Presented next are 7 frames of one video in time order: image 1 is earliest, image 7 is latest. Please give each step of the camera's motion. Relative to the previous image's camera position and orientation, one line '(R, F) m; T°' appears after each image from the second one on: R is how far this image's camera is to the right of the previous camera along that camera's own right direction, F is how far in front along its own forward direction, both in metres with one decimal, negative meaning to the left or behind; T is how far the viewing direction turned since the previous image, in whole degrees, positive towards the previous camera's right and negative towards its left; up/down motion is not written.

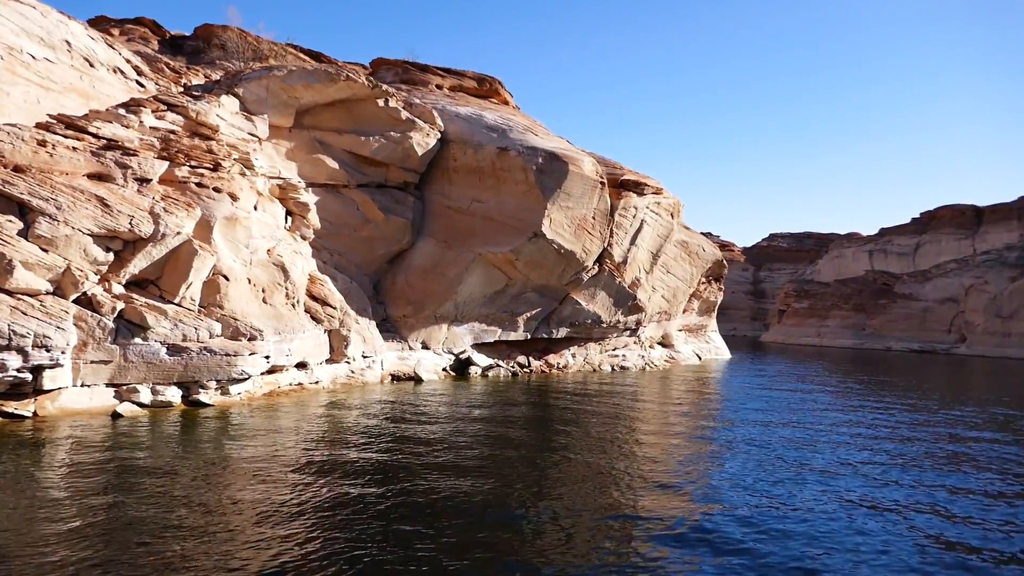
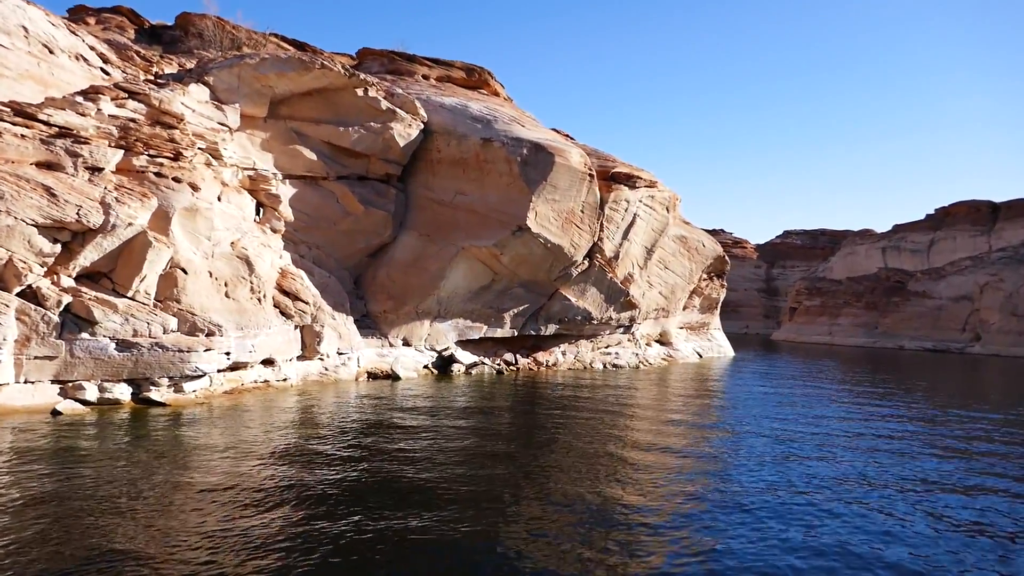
(+1.0, +0.7) m; -1°
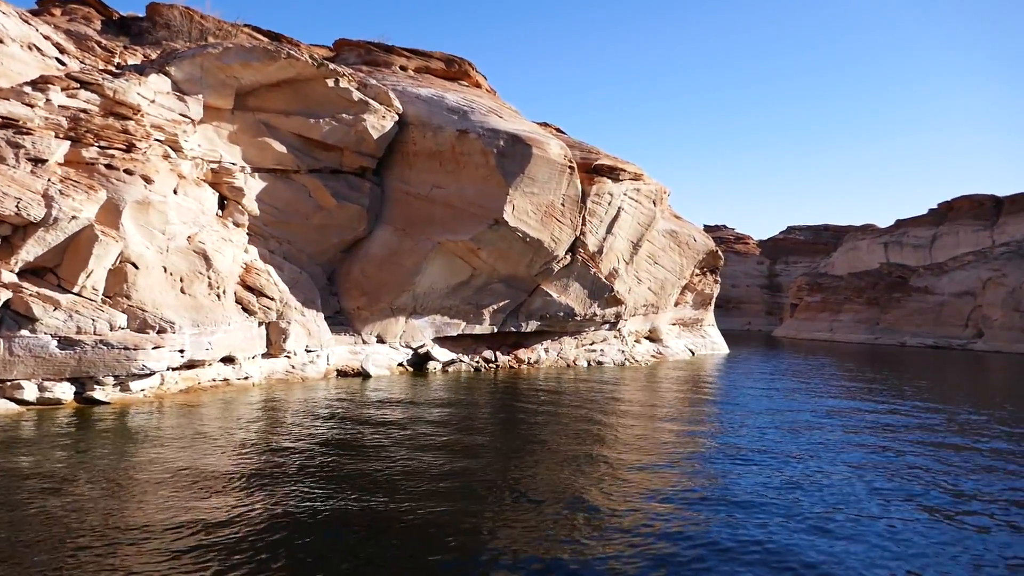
(+0.9, +0.6) m; 0°
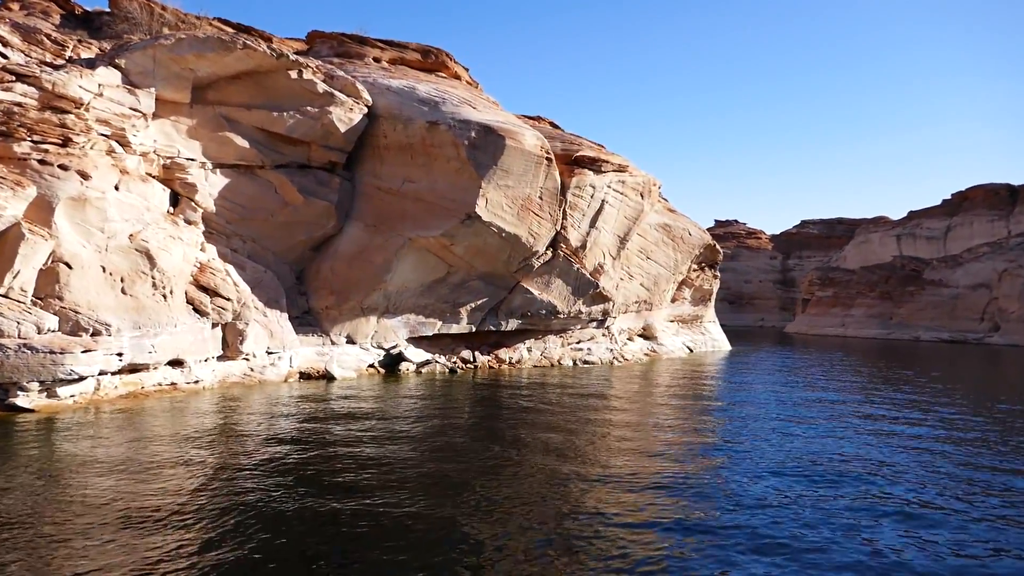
(+1.2, +0.9) m; -1°
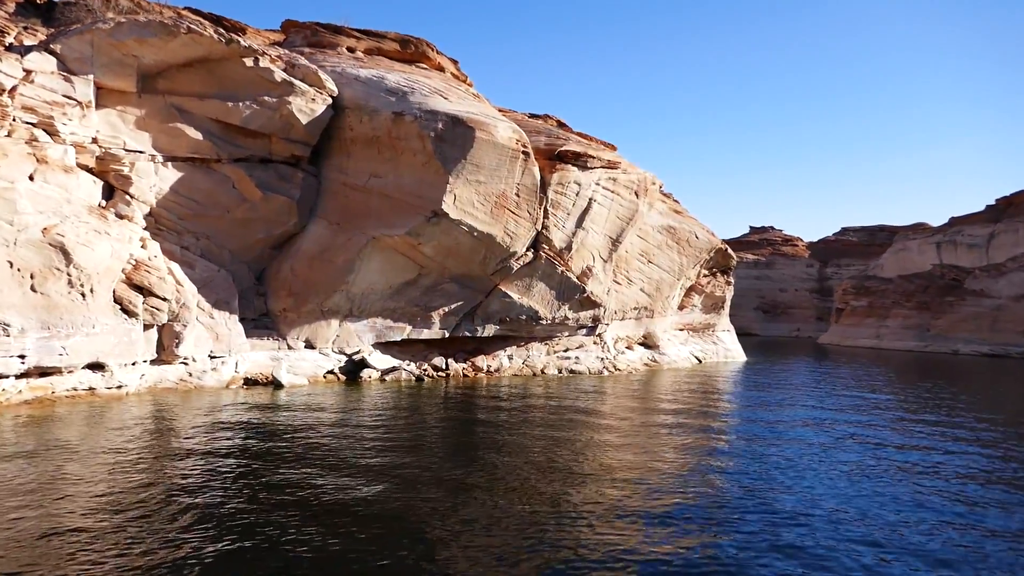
(+1.9, +1.5) m; -3°
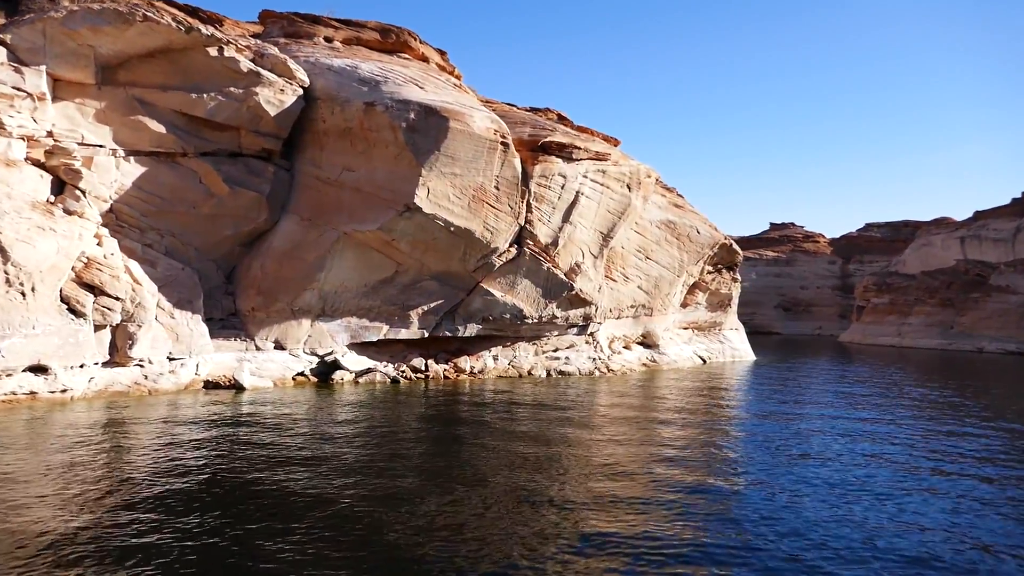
(+1.2, +1.0) m; -2°
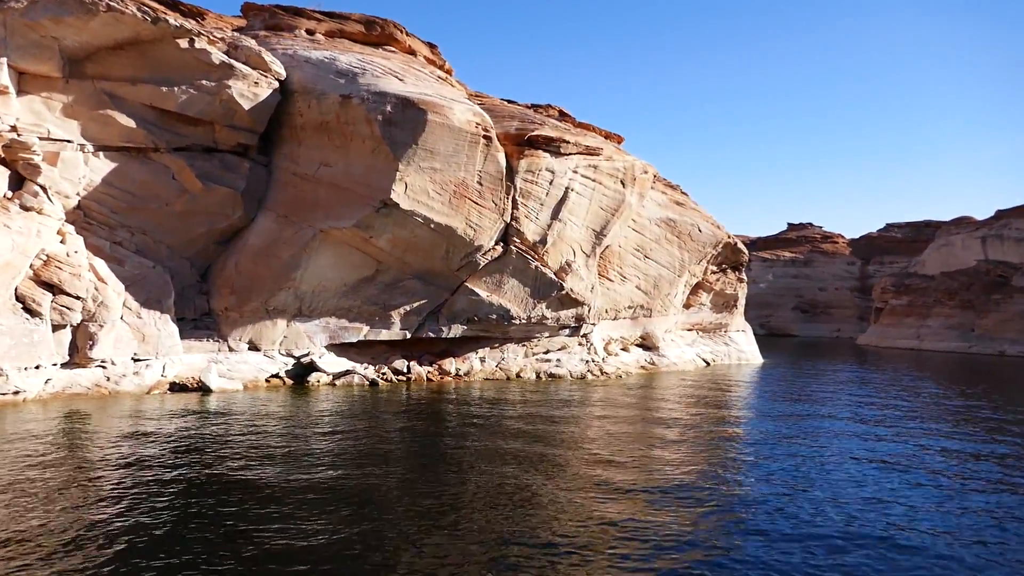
(+0.9, +0.8) m; -1°
